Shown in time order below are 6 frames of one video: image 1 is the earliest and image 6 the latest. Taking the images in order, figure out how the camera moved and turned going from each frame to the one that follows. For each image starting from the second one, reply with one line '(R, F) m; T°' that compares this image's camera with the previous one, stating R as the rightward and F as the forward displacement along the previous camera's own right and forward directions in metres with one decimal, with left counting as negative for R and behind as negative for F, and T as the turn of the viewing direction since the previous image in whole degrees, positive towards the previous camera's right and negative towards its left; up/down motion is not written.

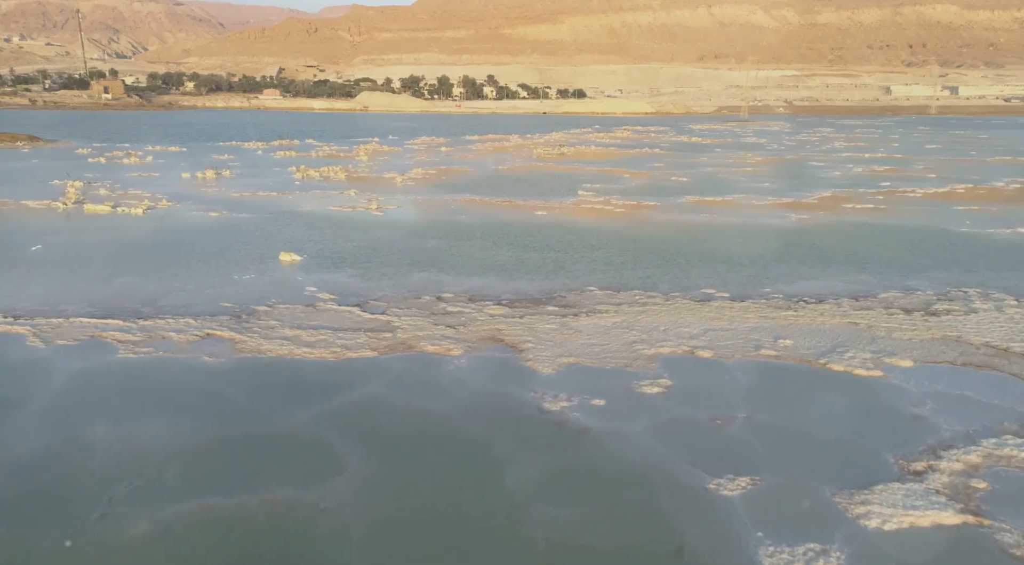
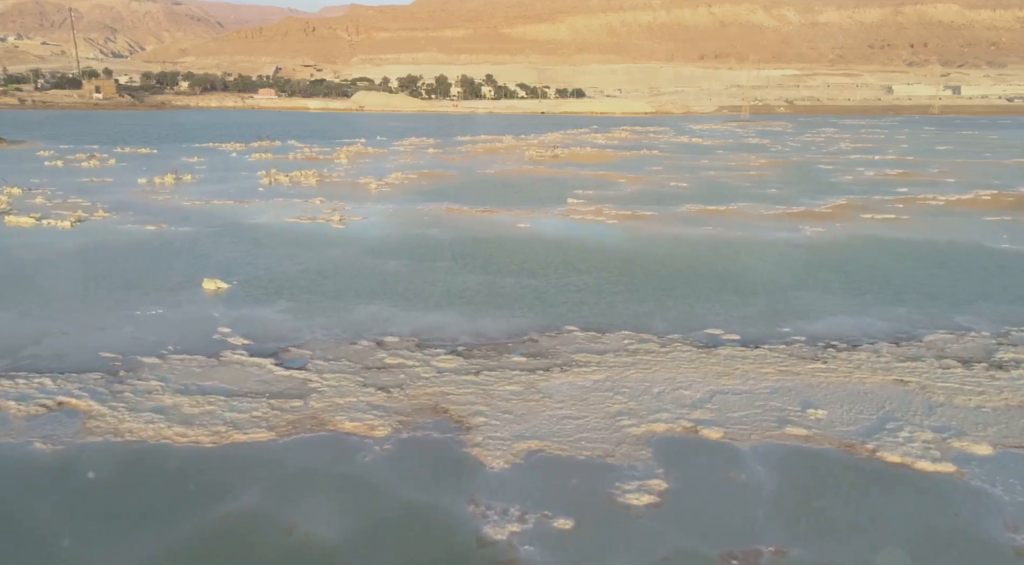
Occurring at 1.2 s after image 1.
(+0.3, +1.9) m; 0°
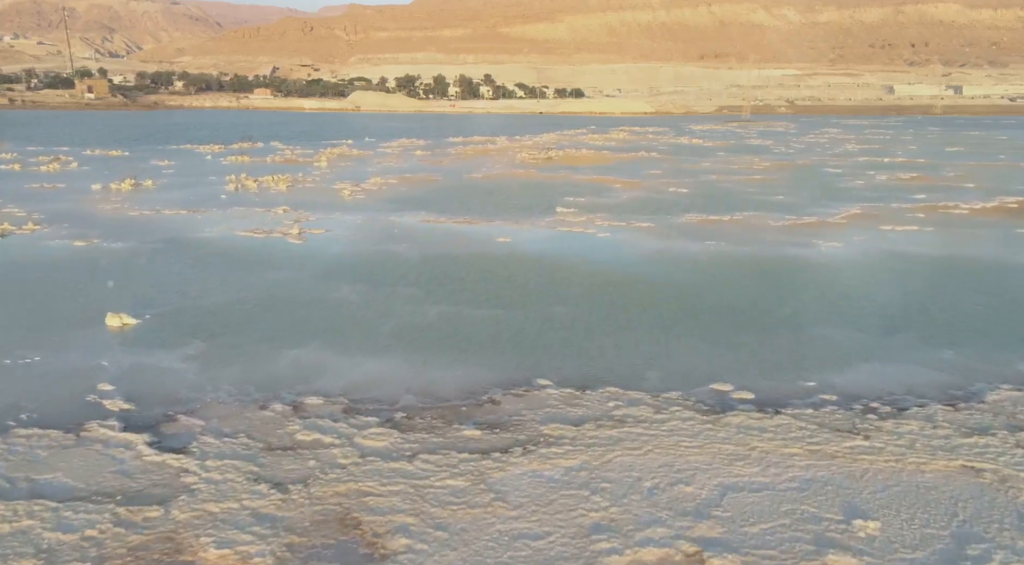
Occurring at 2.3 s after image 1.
(+0.3, +1.6) m; 0°
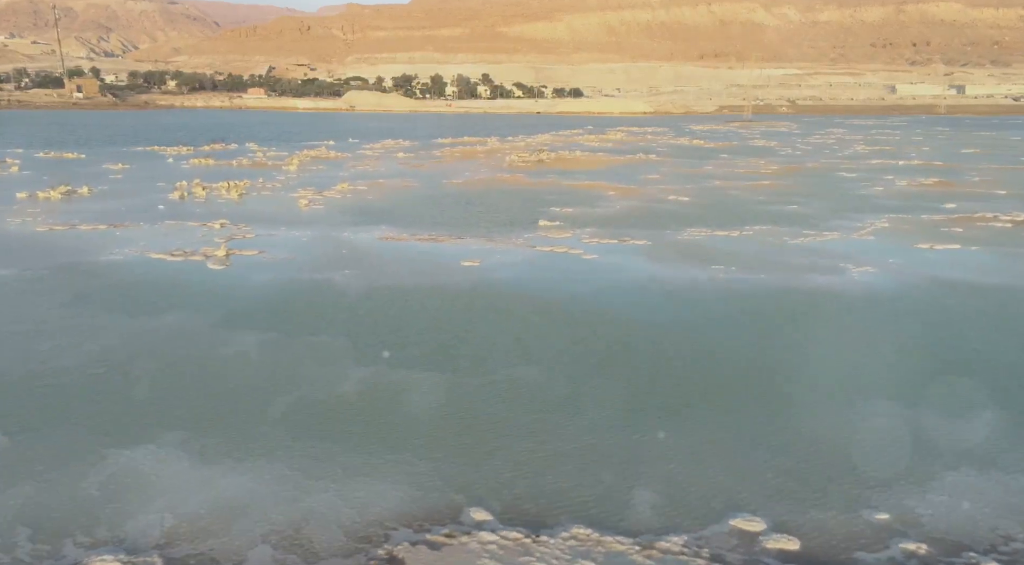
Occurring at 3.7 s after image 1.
(+0.4, +2.3) m; 0°
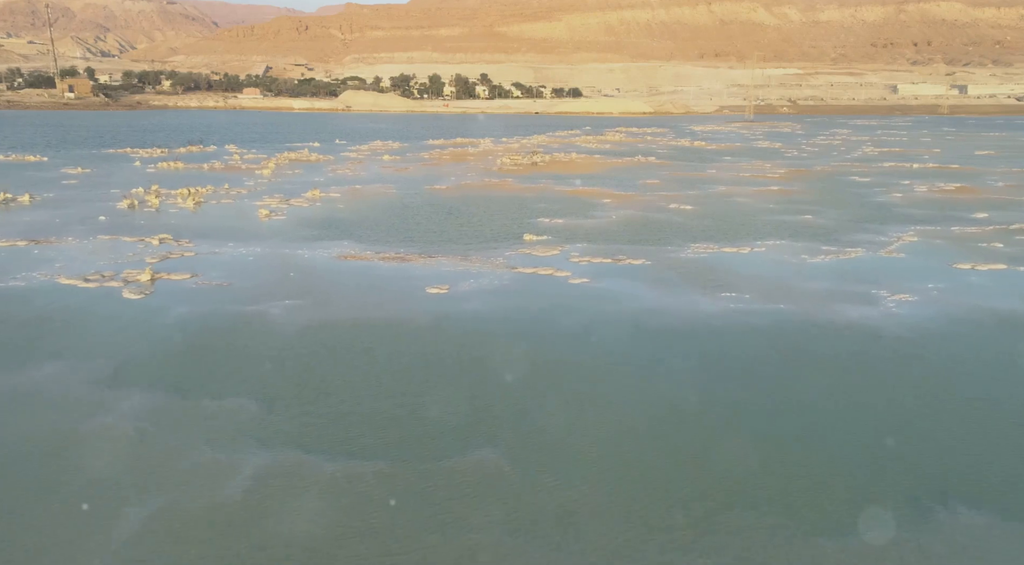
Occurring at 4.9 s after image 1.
(+0.3, +1.7) m; 0°
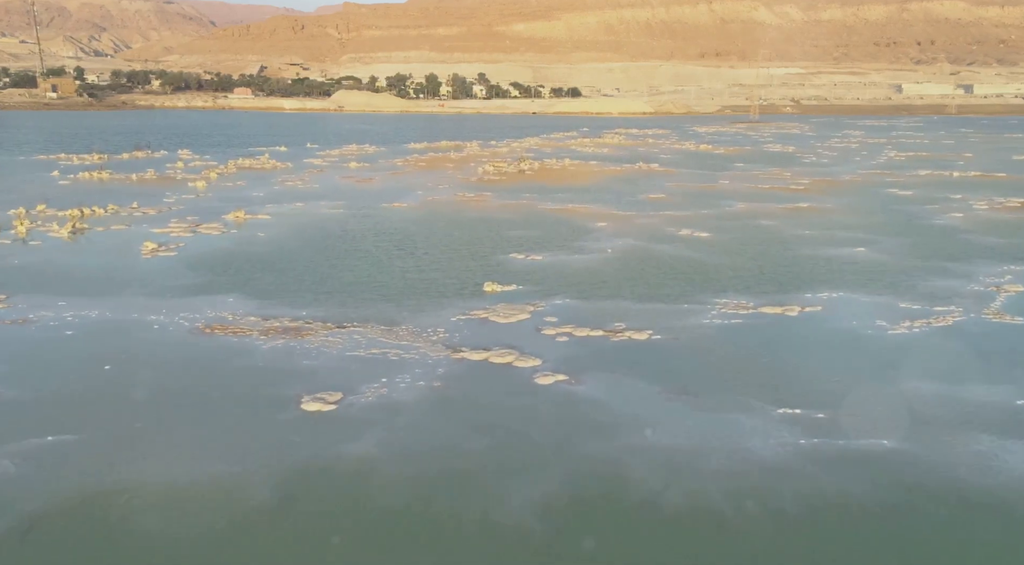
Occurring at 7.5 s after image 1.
(+0.5, +3.7) m; 0°
